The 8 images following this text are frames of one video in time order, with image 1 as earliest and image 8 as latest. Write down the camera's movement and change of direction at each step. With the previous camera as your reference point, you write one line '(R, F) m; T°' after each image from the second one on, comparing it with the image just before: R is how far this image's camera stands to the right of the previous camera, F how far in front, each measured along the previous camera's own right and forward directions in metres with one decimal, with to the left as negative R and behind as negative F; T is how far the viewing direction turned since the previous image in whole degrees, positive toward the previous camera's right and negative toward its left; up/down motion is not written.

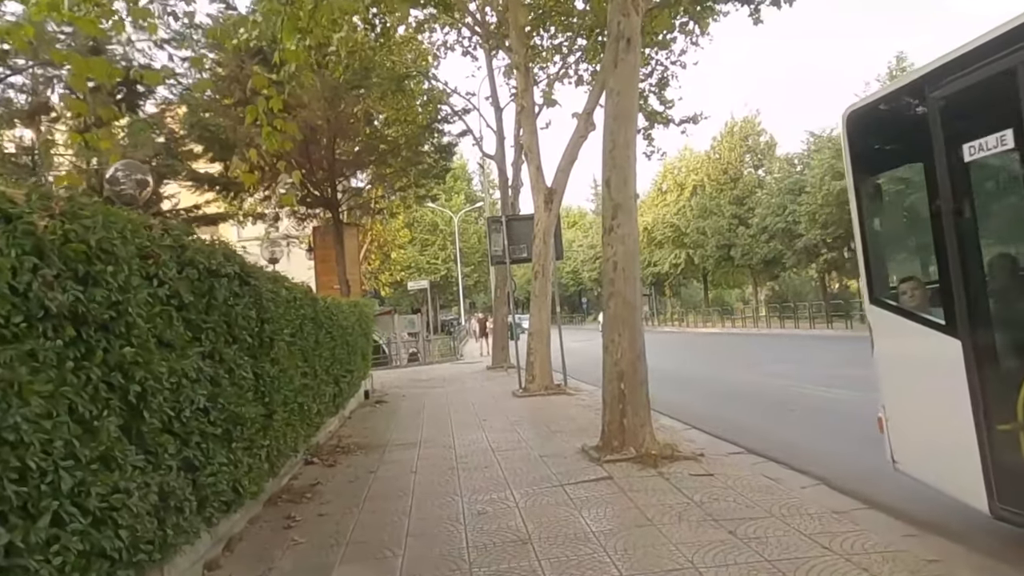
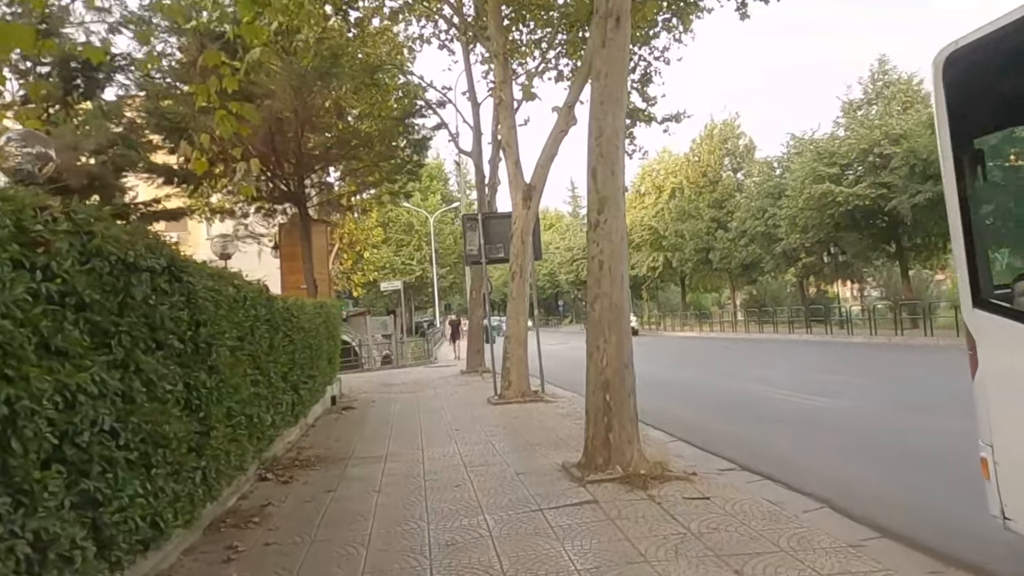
(0.0, +0.8) m; +2°
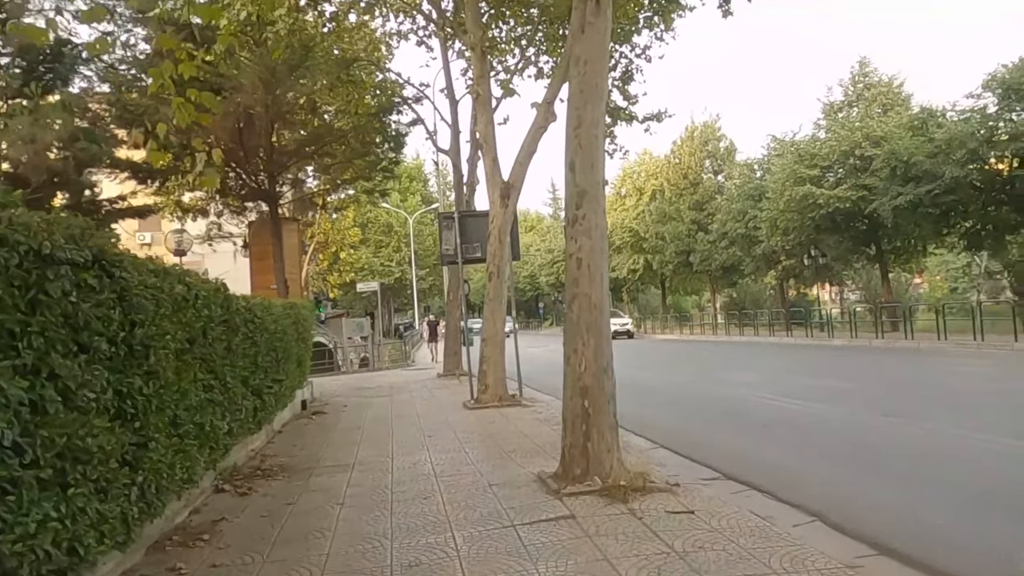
(+0.1, +0.5) m; +1°
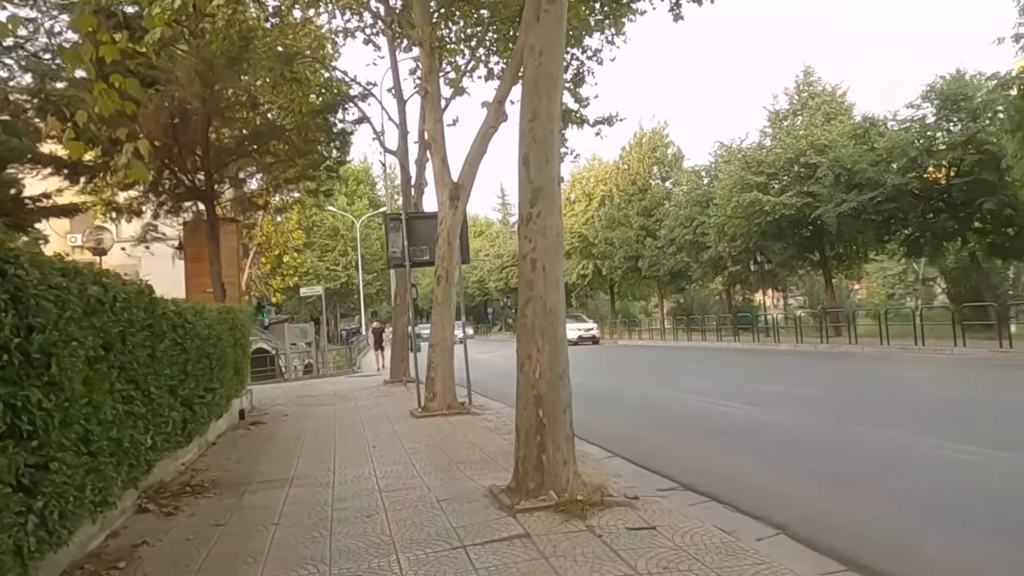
(0.0, +0.4) m; +4°
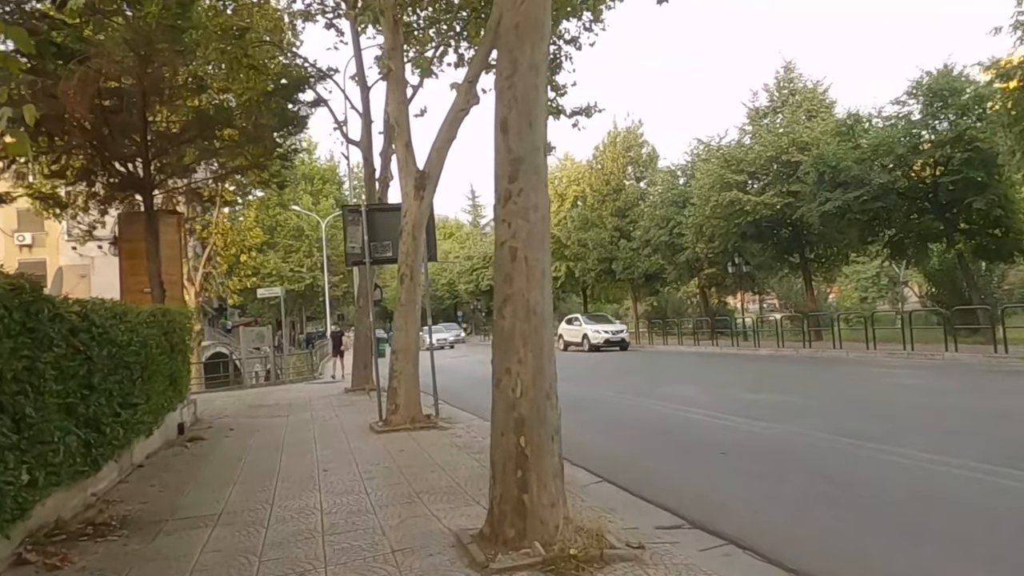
(0.0, +1.4) m; +2°
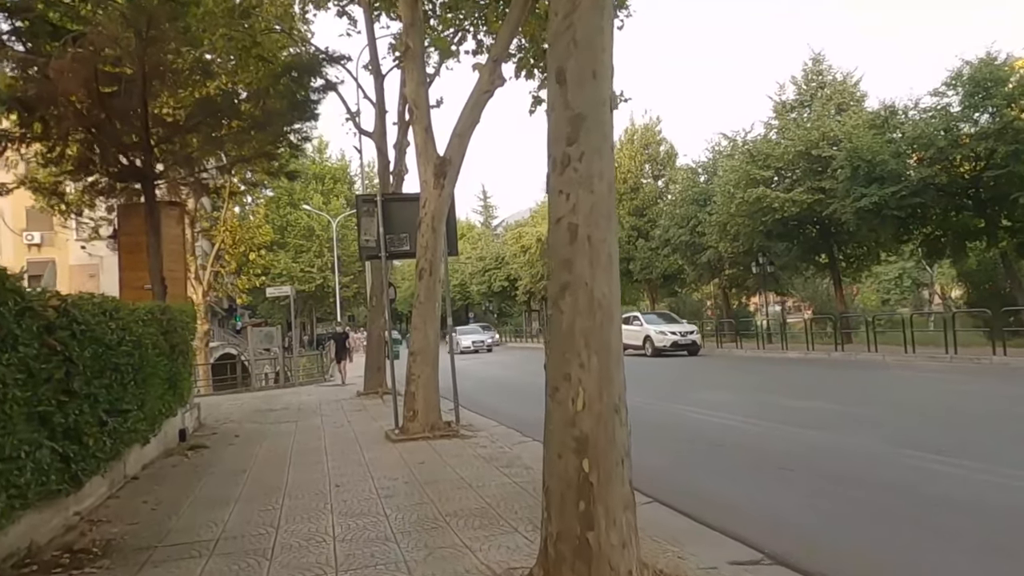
(-0.3, +1.0) m; -1°
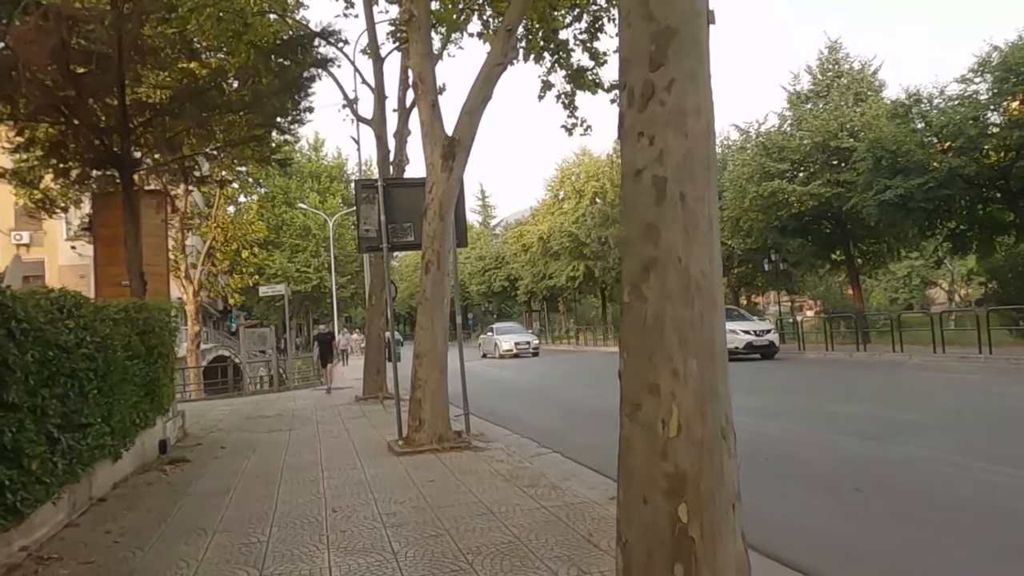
(-0.3, +1.2) m; 0°
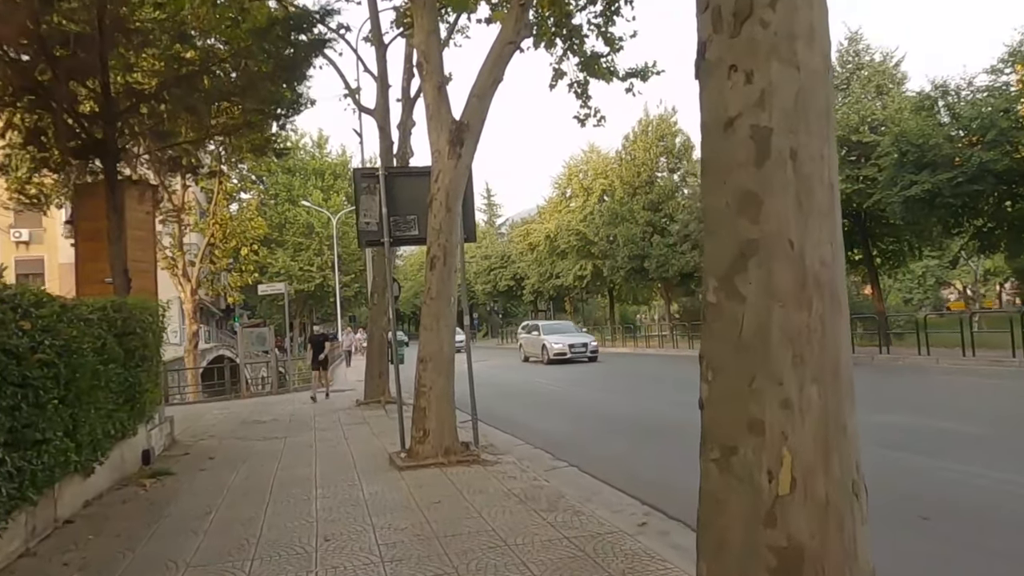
(-0.1, +0.9) m; 0°
